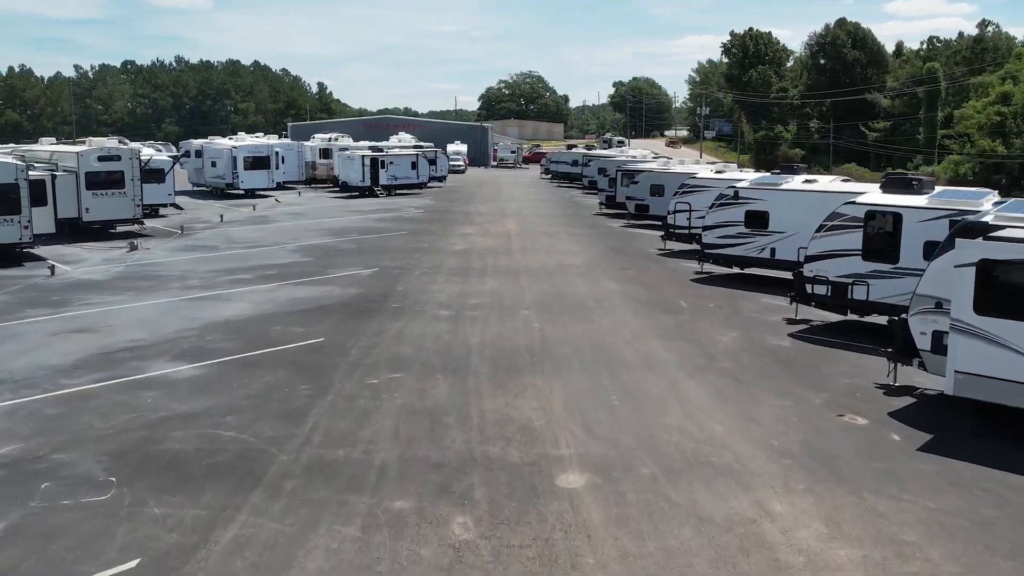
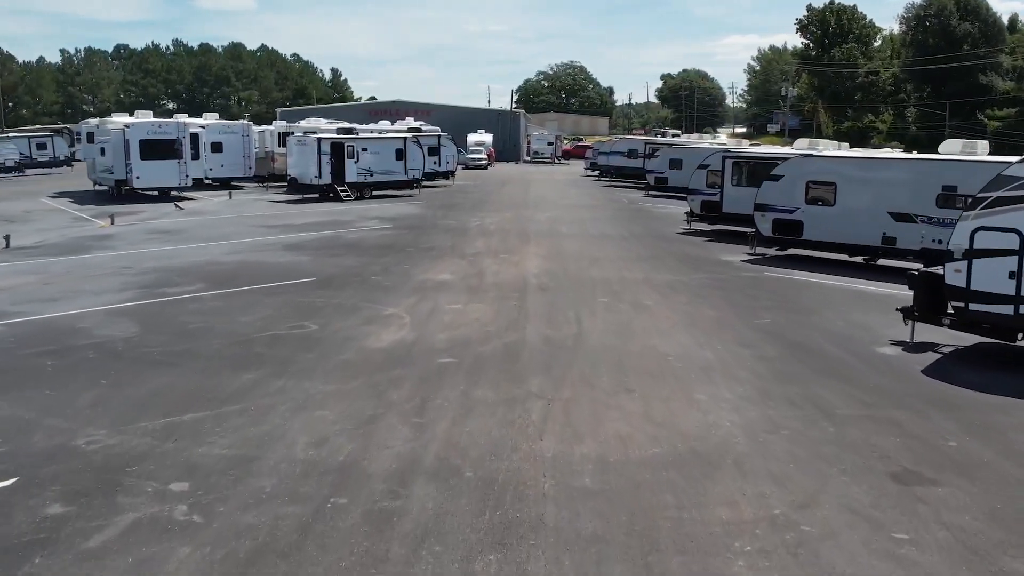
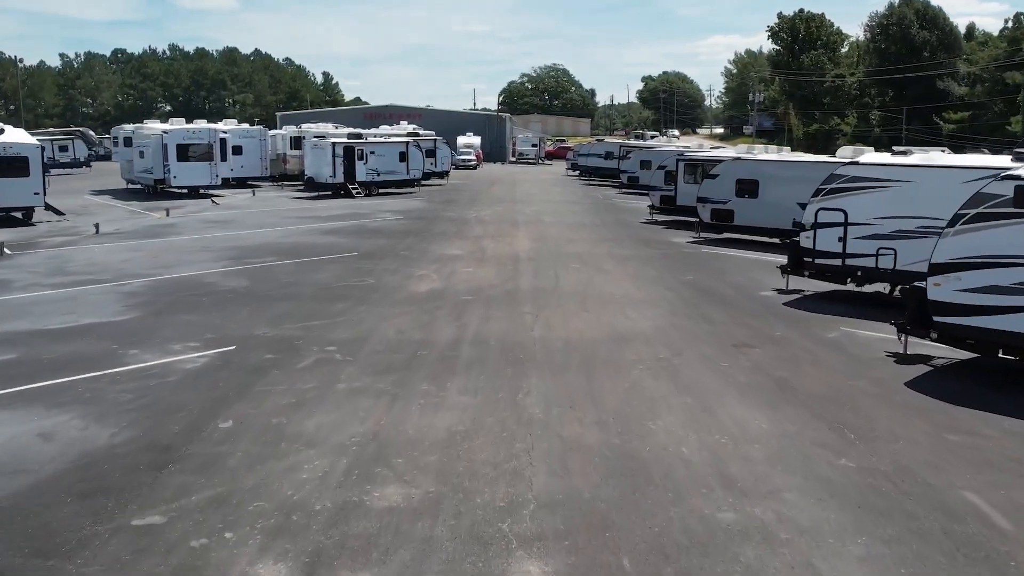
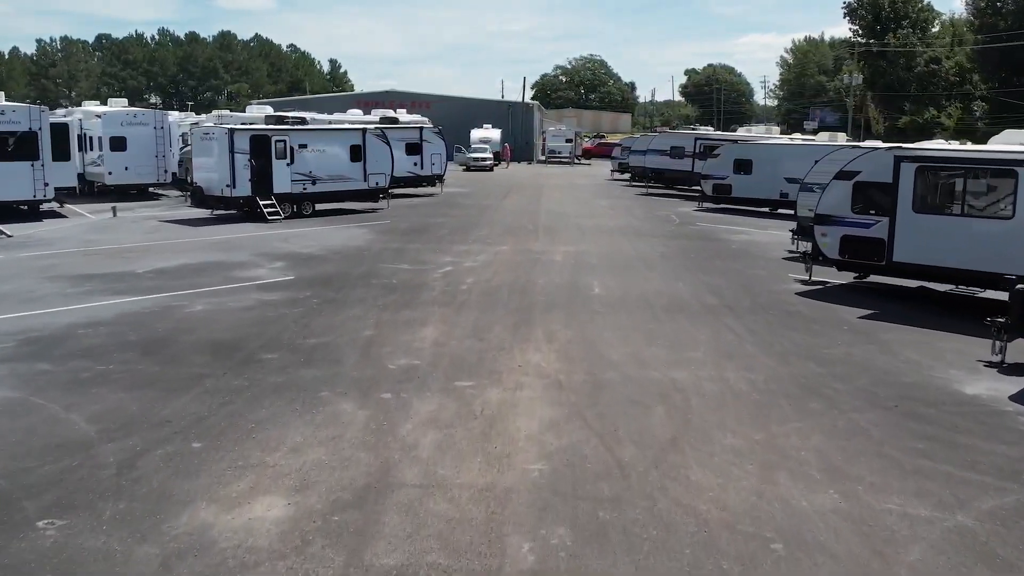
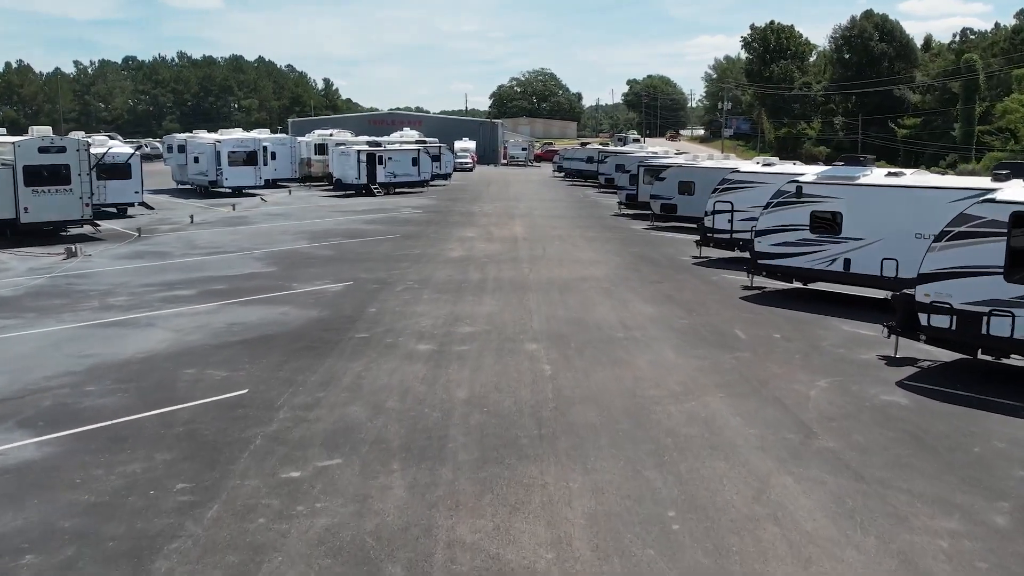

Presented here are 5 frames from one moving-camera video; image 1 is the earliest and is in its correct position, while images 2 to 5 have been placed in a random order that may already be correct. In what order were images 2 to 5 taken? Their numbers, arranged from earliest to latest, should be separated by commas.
5, 3, 2, 4
